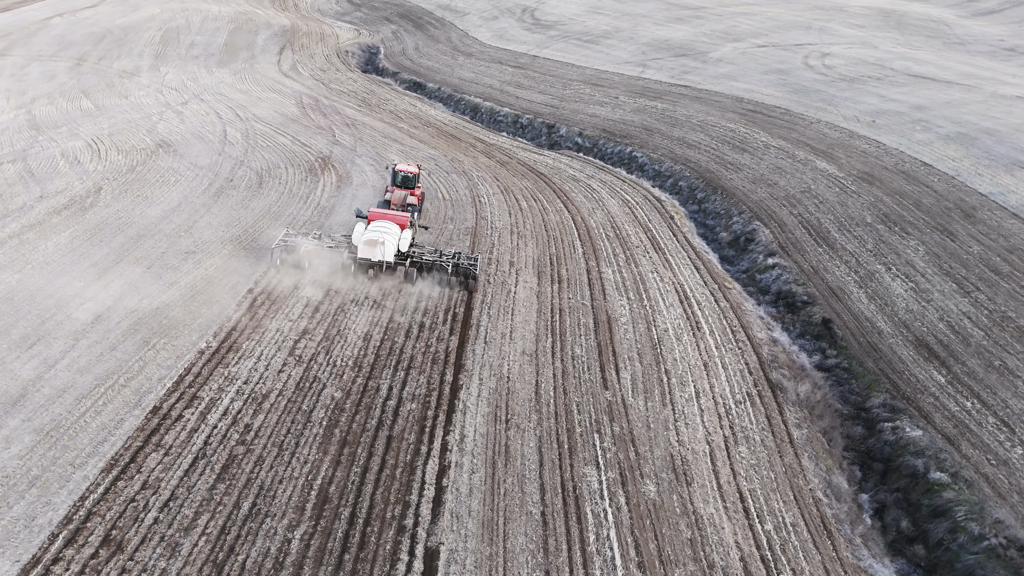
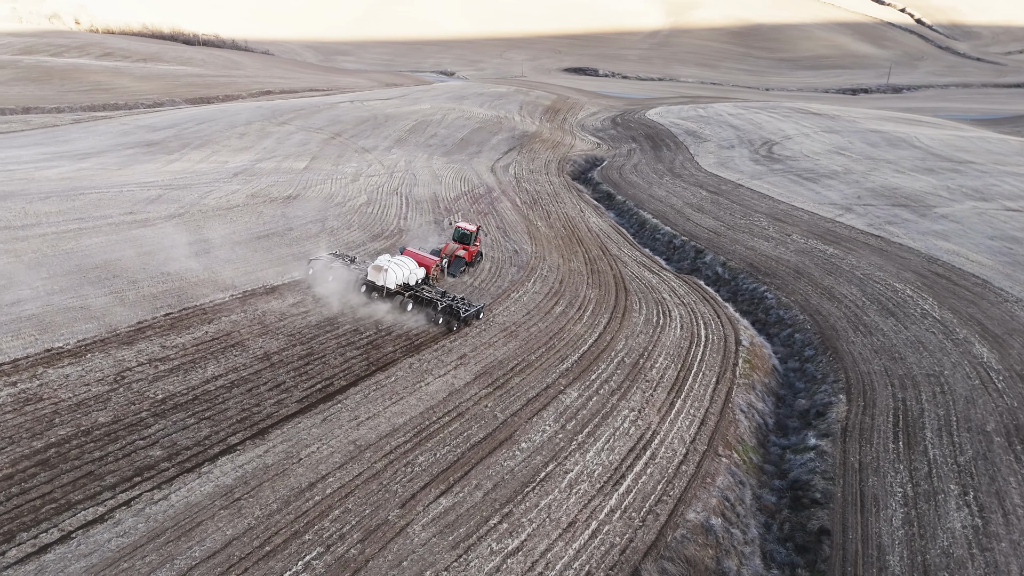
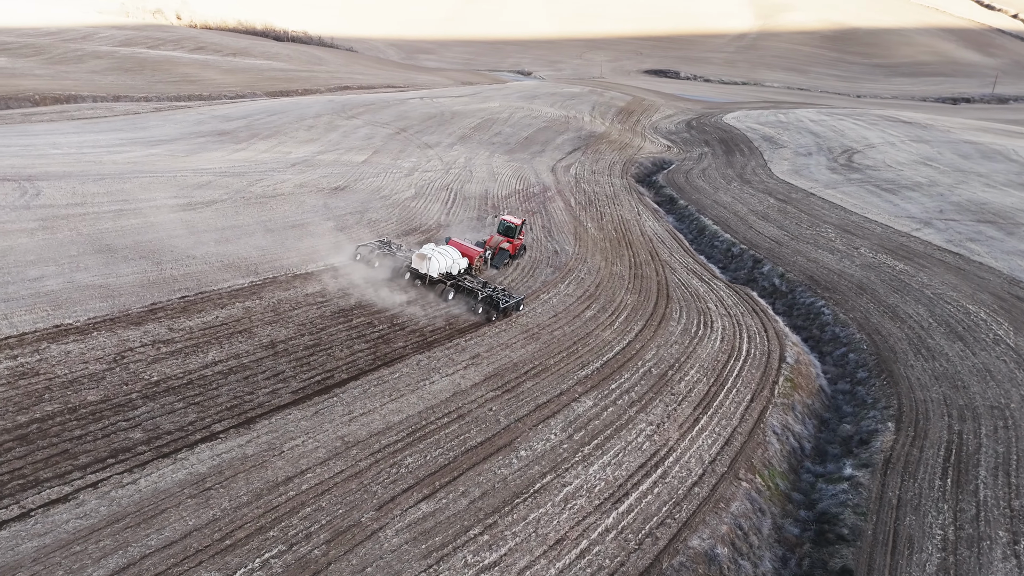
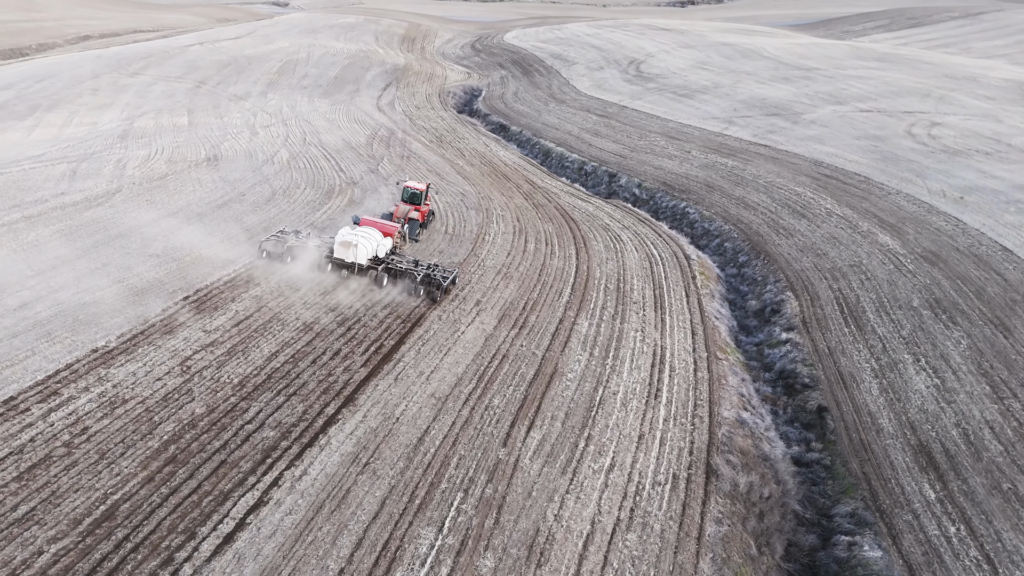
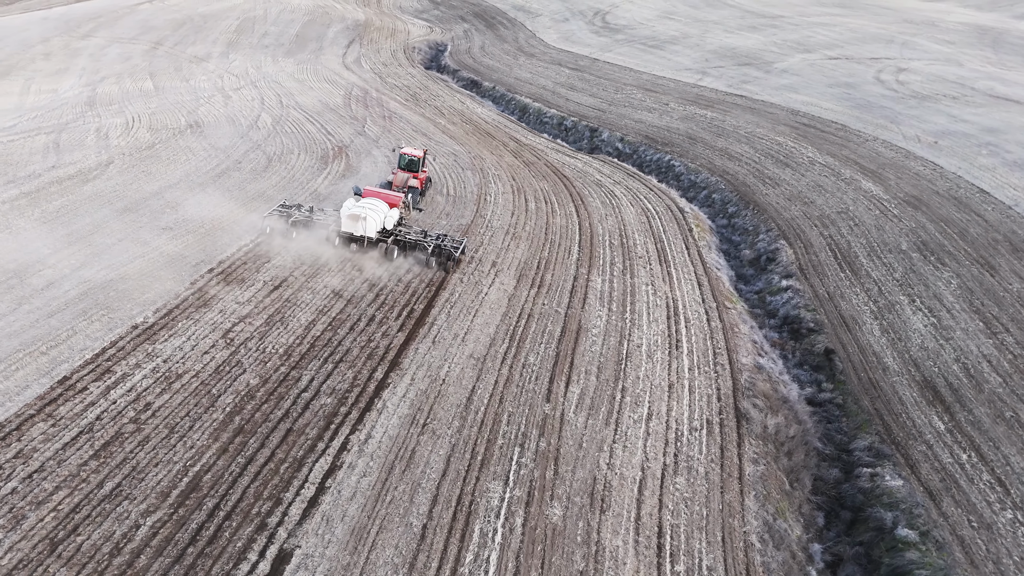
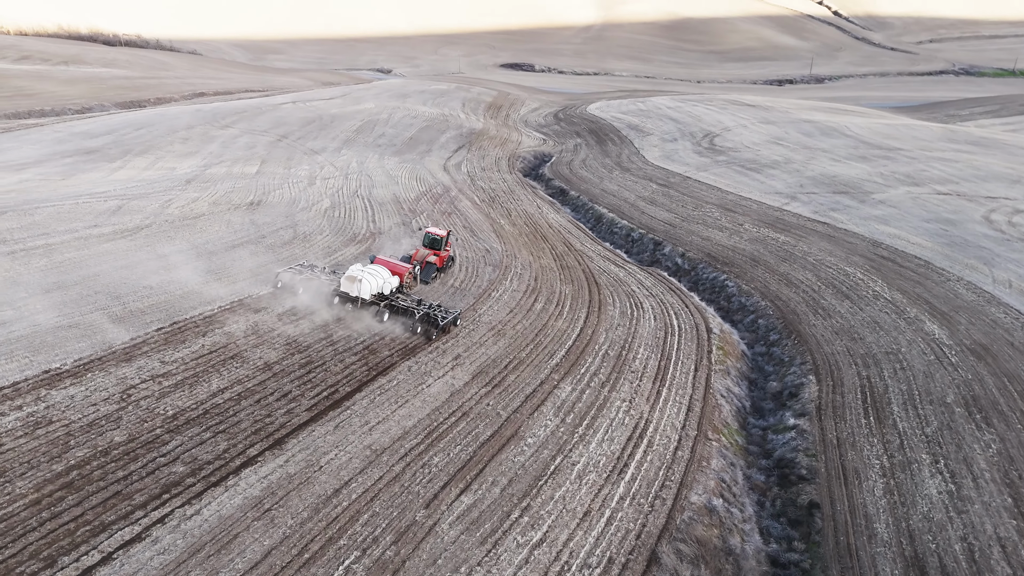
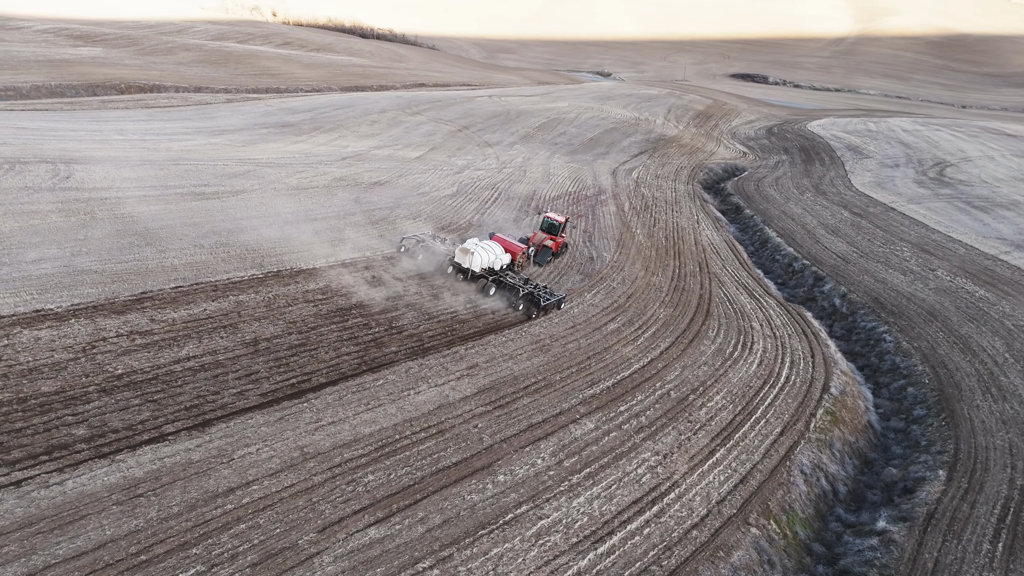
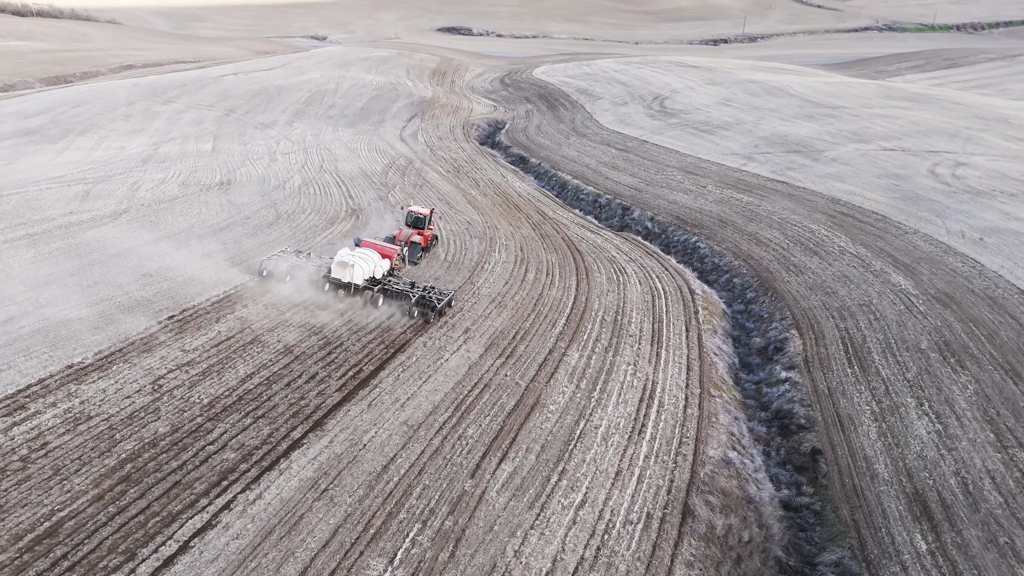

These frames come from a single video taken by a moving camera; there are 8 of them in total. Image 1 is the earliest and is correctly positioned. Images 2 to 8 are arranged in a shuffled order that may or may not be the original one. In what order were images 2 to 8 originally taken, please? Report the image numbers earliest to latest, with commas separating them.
5, 4, 8, 6, 2, 3, 7
